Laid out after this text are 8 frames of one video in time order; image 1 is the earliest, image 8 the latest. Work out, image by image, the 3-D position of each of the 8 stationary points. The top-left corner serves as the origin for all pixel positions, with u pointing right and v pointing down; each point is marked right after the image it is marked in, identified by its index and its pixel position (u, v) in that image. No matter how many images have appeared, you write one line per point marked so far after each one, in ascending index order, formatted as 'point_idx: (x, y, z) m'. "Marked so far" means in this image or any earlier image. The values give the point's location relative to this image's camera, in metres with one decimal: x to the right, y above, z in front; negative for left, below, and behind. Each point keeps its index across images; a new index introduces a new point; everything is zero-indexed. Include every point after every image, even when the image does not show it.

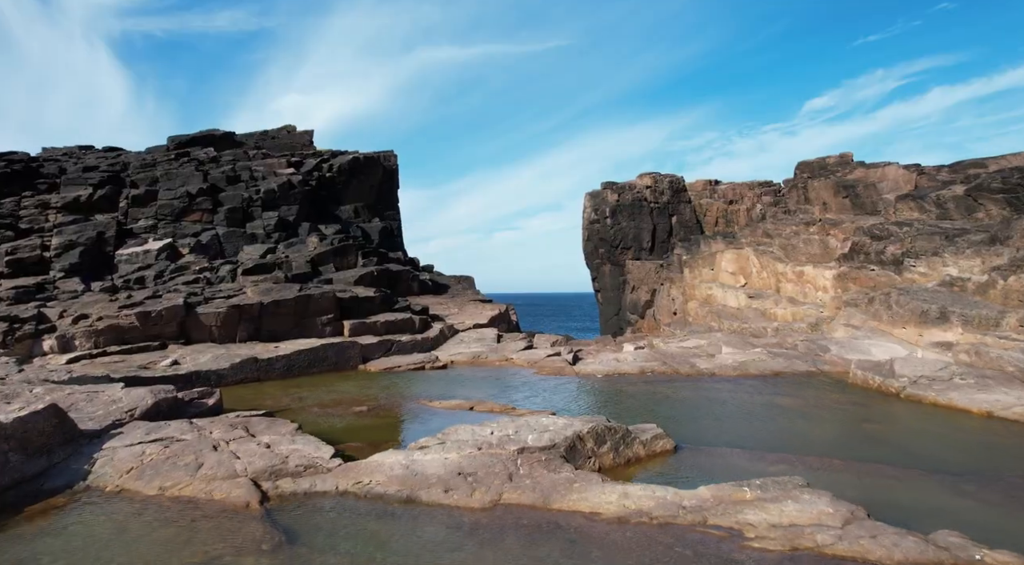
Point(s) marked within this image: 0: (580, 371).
0: (+1.7, -2.3, +17.1) m
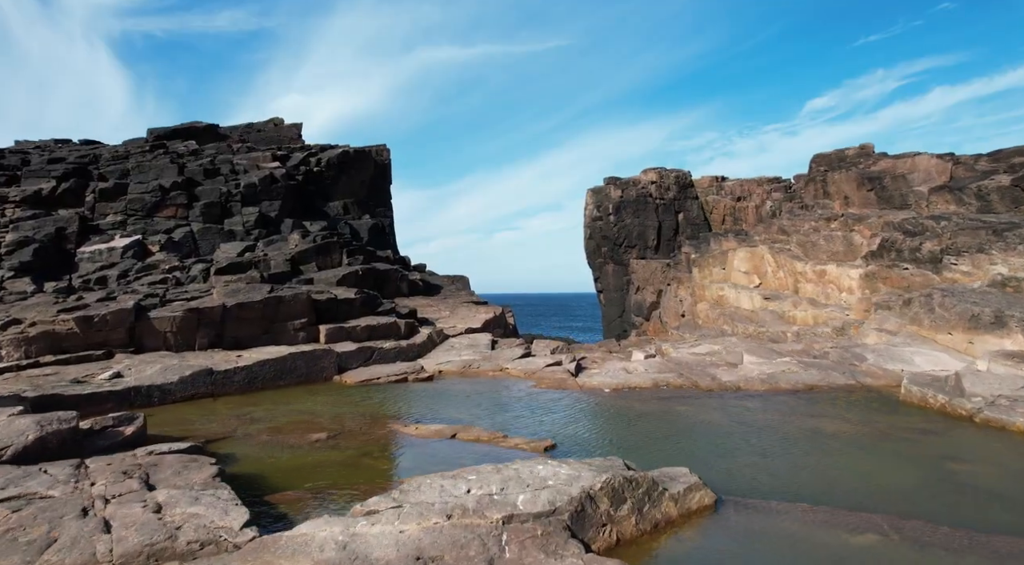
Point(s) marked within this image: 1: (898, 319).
0: (+1.6, -2.3, +14.9) m
1: (+10.8, -1.0, +18.7) m
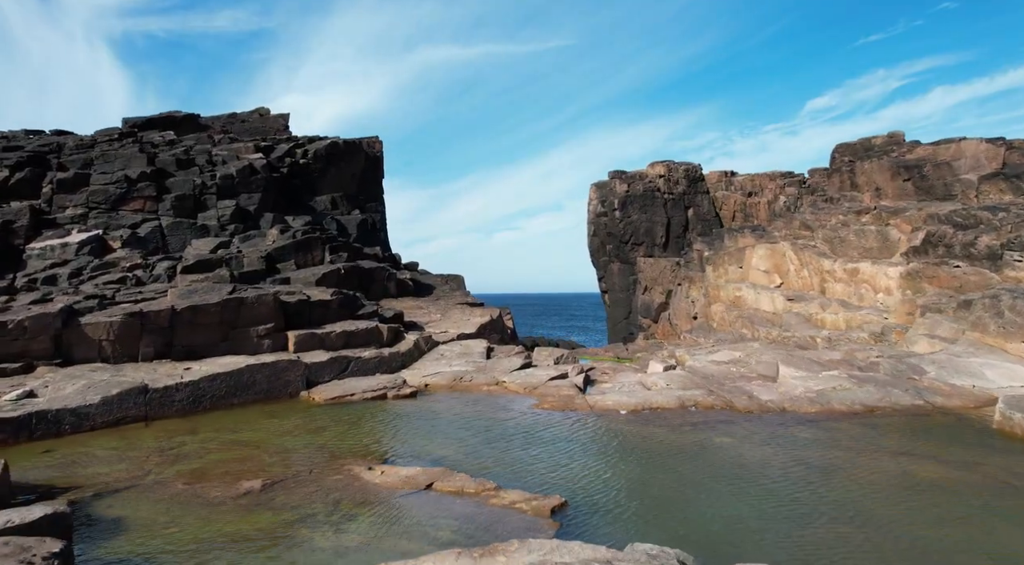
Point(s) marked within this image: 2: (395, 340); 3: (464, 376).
0: (+1.5, -2.3, +12.5) m
1: (+10.7, -1.0, +16.3) m
2: (-3.2, -1.6, +17.9) m
3: (-1.1, -2.2, +15.8) m
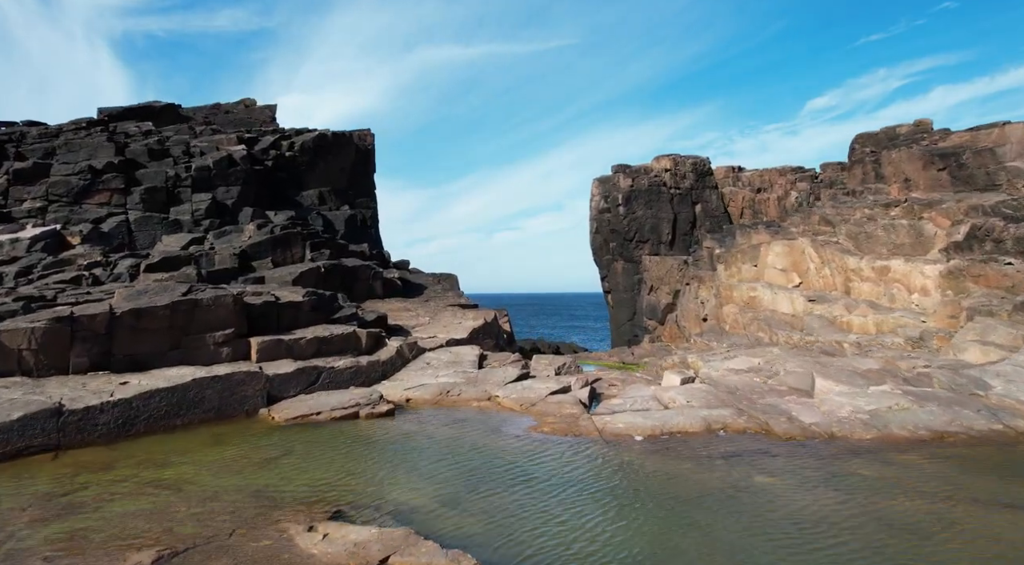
0: (+1.4, -2.2, +10.4) m
1: (+10.6, -1.0, +14.2) m
2: (-3.3, -1.5, +15.8) m
3: (-1.2, -2.2, +13.8) m
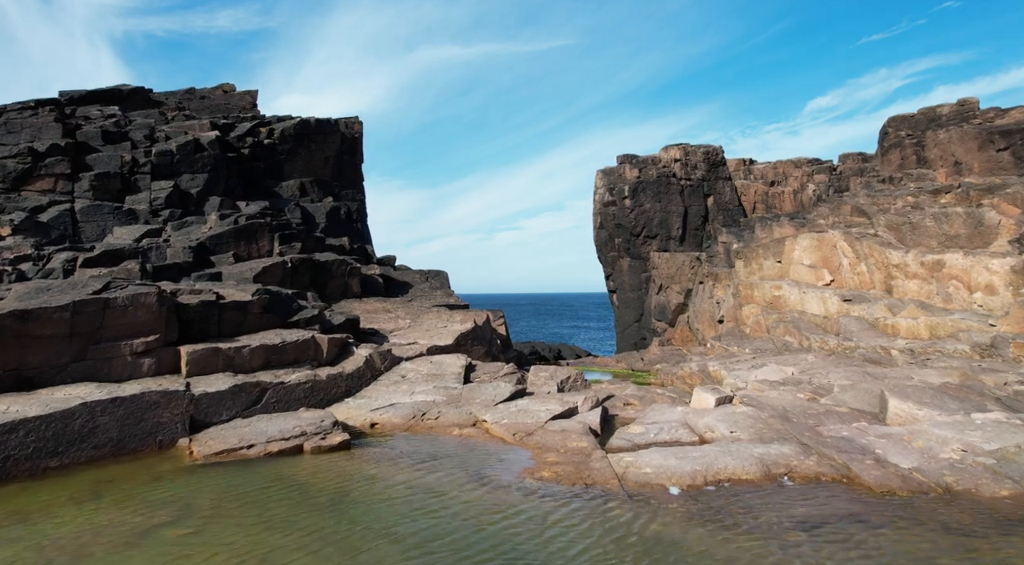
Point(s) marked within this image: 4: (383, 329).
0: (+1.3, -2.2, +7.7) m
1: (+10.5, -0.9, +11.5) m
2: (-3.4, -1.5, +13.1) m
3: (-1.4, -2.1, +11.1) m
4: (-3.1, -1.1, +16.2) m
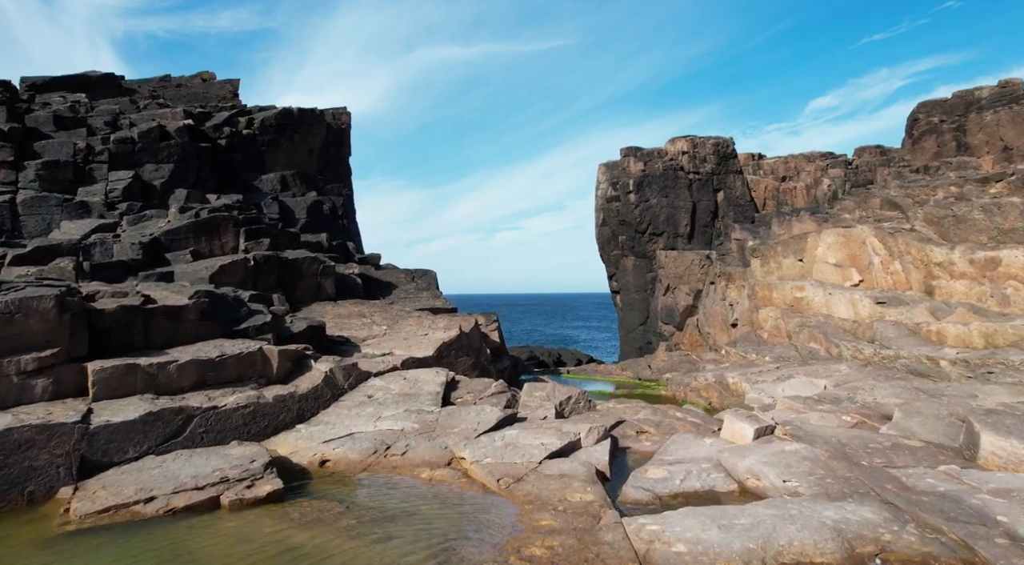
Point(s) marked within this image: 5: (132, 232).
0: (+1.1, -2.2, +5.5) m
1: (+10.3, -0.9, +9.2) m
2: (-3.6, -1.5, +10.9) m
3: (-1.6, -2.1, +8.8) m
4: (-3.3, -1.1, +14.0) m
5: (-10.1, +1.3, +17.7) m
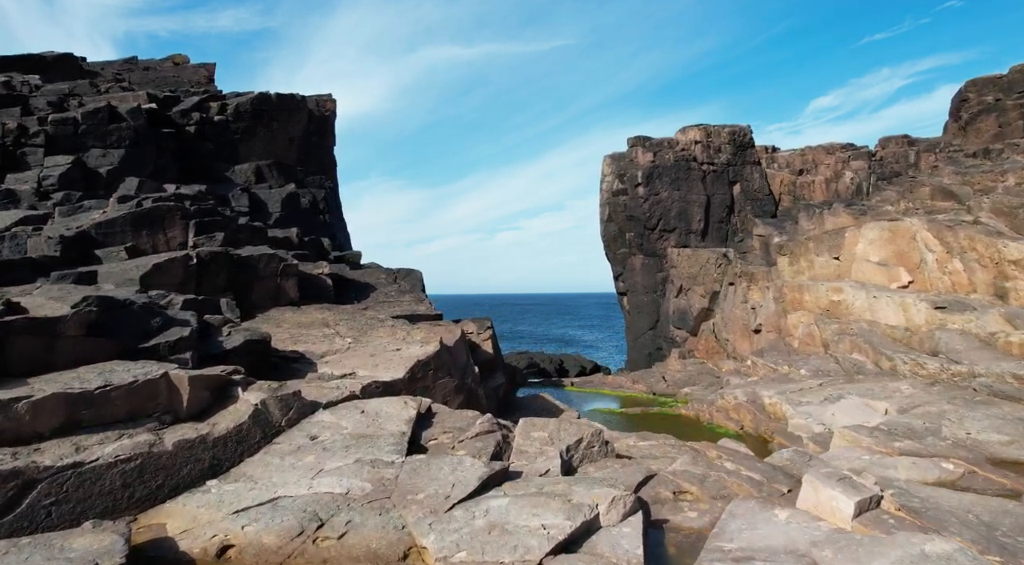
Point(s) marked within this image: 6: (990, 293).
0: (+1.0, -2.2, +2.7) m
1: (+10.2, -1.0, +6.5) m
2: (-3.7, -1.5, +8.1) m
3: (-1.7, -2.2, +6.1) m
4: (-3.4, -1.2, +11.3) m
5: (-10.2, +1.3, +15.0) m
6: (+10.8, -0.2, +15.1) m
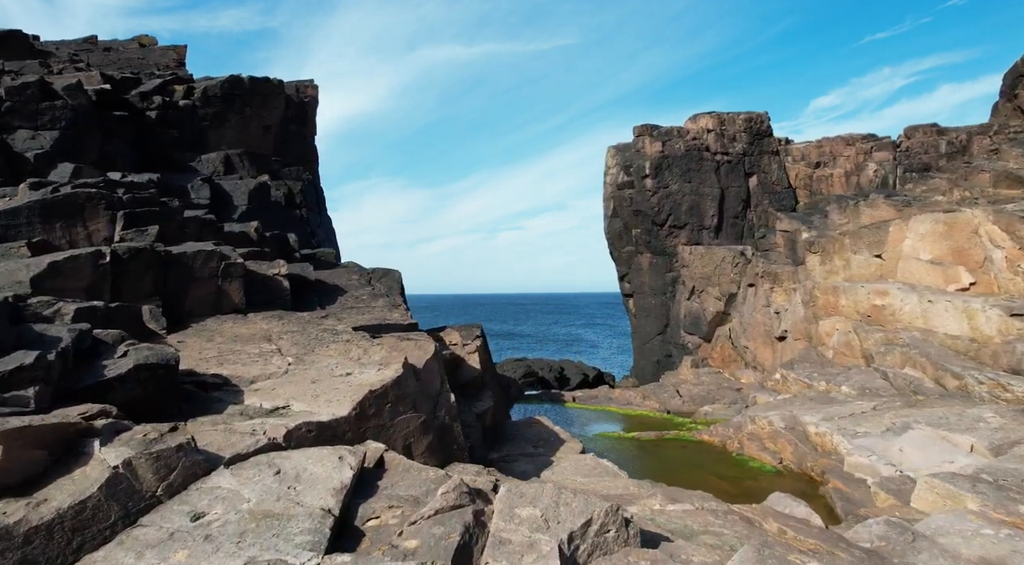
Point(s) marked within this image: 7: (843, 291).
0: (+0.8, -2.3, +0.1) m
1: (+10.0, -1.0, +3.8) m
2: (-3.9, -1.6, +5.5) m
3: (-1.9, -2.2, +3.5) m
4: (-3.6, -1.2, +8.6) m
5: (-10.4, +1.2, +12.4) m
6: (+10.7, -0.3, +12.5) m
7: (+8.8, -0.2, +18.0) m
